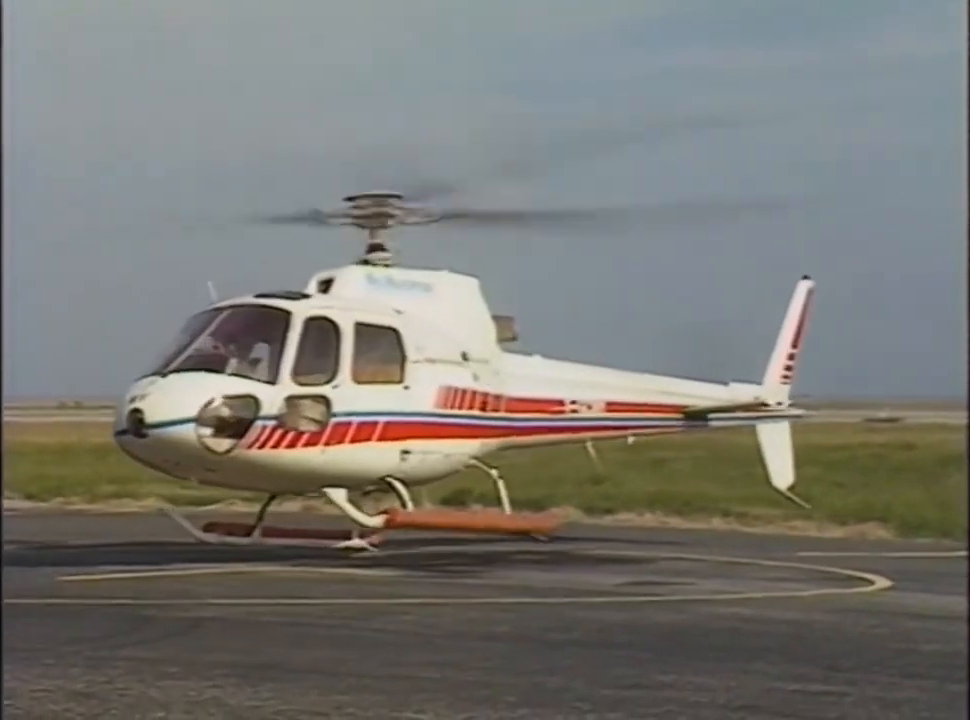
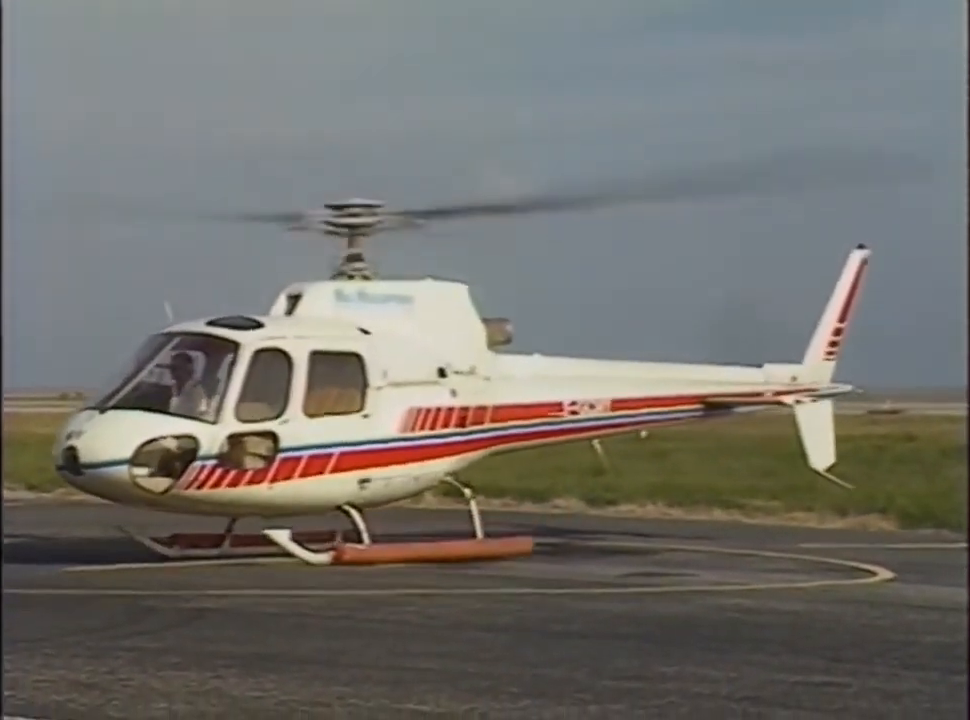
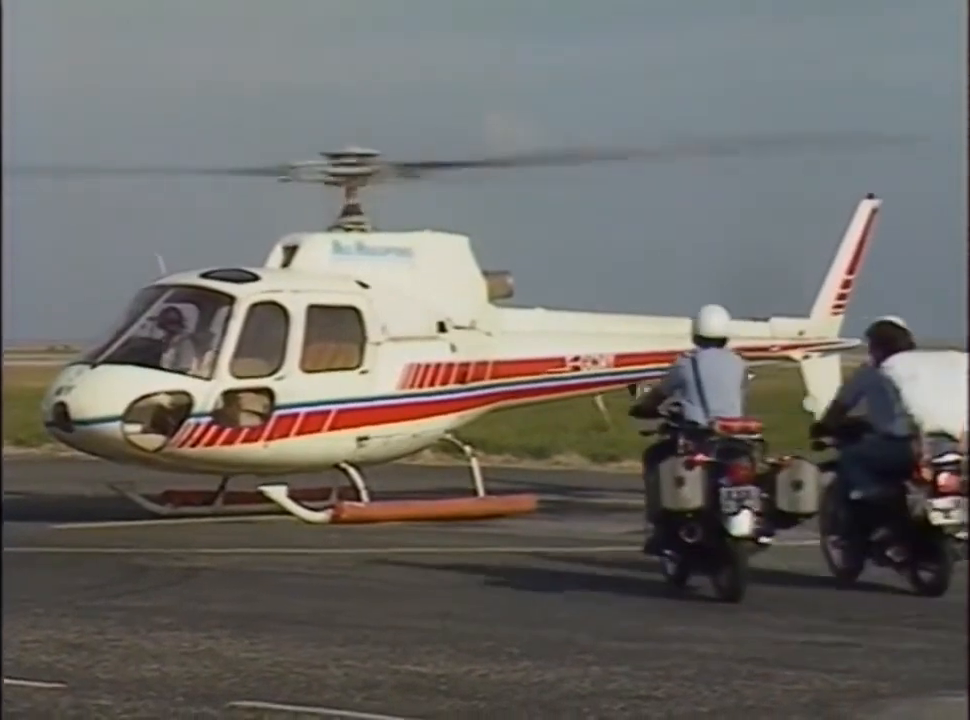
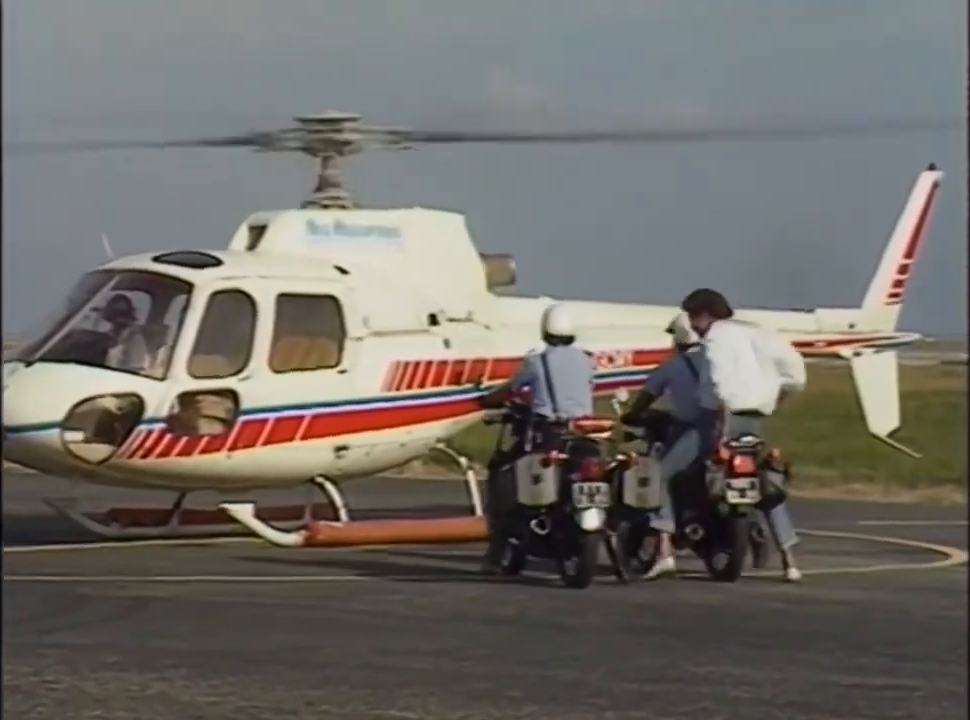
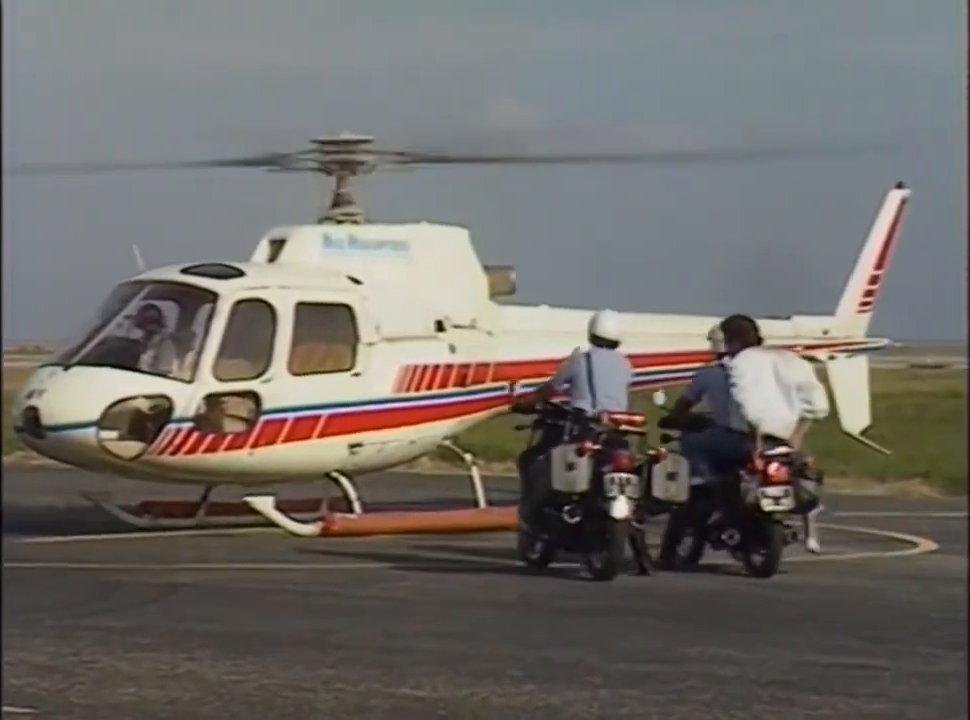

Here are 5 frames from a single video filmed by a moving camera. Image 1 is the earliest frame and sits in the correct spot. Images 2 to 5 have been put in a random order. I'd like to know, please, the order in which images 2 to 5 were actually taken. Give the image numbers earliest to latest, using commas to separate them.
2, 3, 5, 4
